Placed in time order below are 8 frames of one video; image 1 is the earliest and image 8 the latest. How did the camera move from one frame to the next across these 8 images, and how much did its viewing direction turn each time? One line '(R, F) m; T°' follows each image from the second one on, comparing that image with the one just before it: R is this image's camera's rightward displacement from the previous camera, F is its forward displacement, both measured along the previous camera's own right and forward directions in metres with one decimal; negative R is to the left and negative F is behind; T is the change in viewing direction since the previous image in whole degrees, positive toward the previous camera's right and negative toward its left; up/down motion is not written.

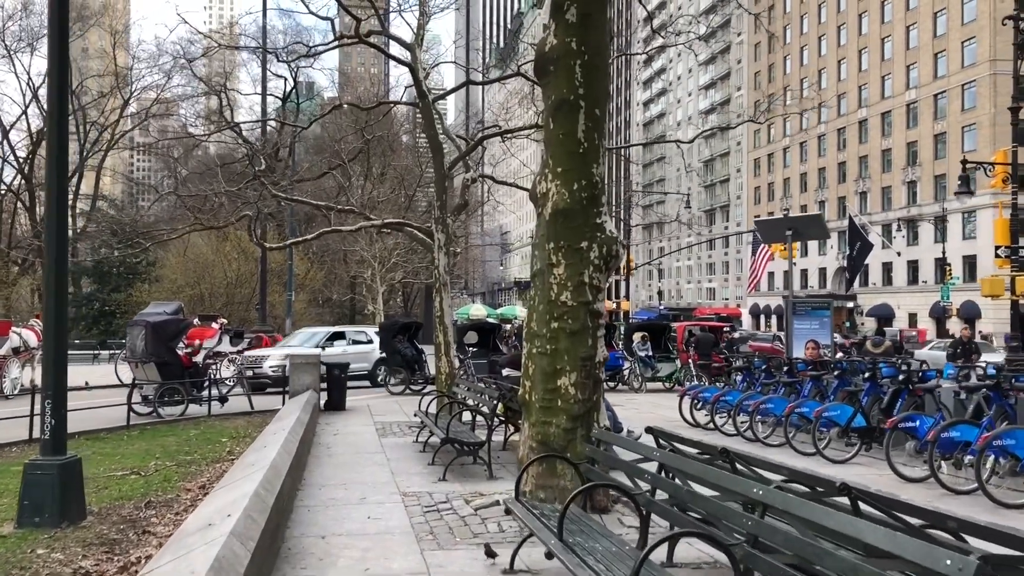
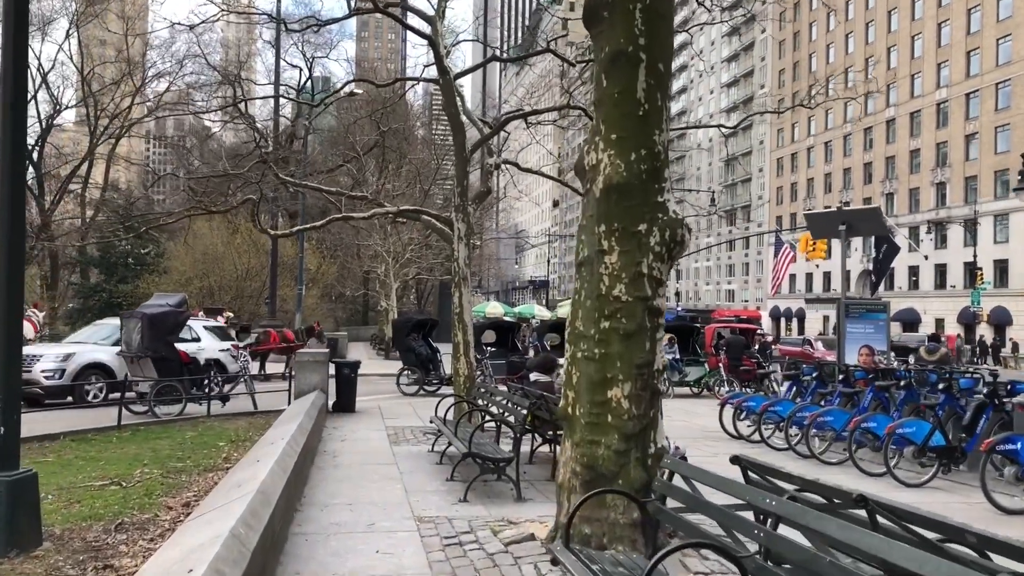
(-0.2, +1.1) m; -1°
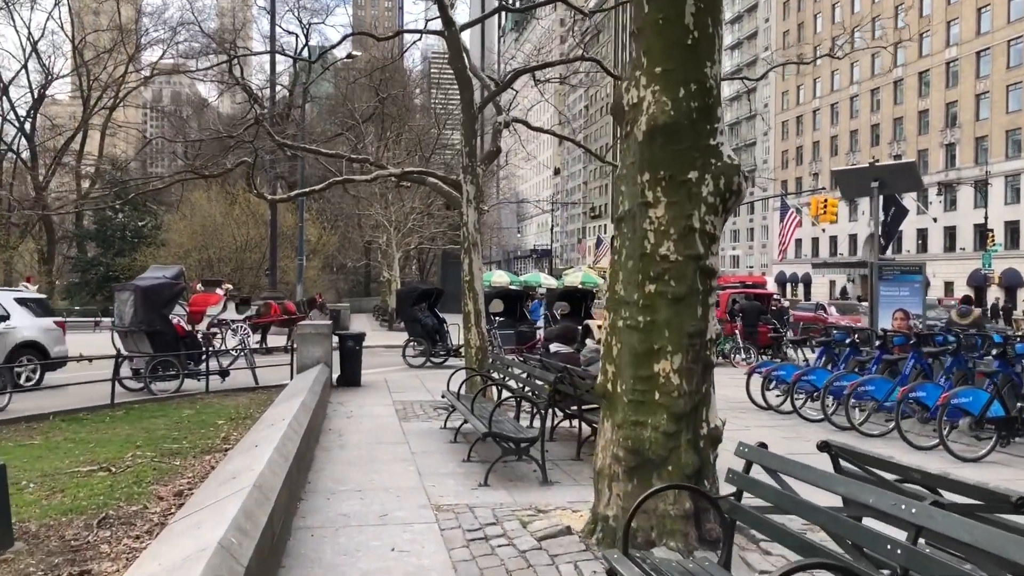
(-0.1, +0.7) m; 0°
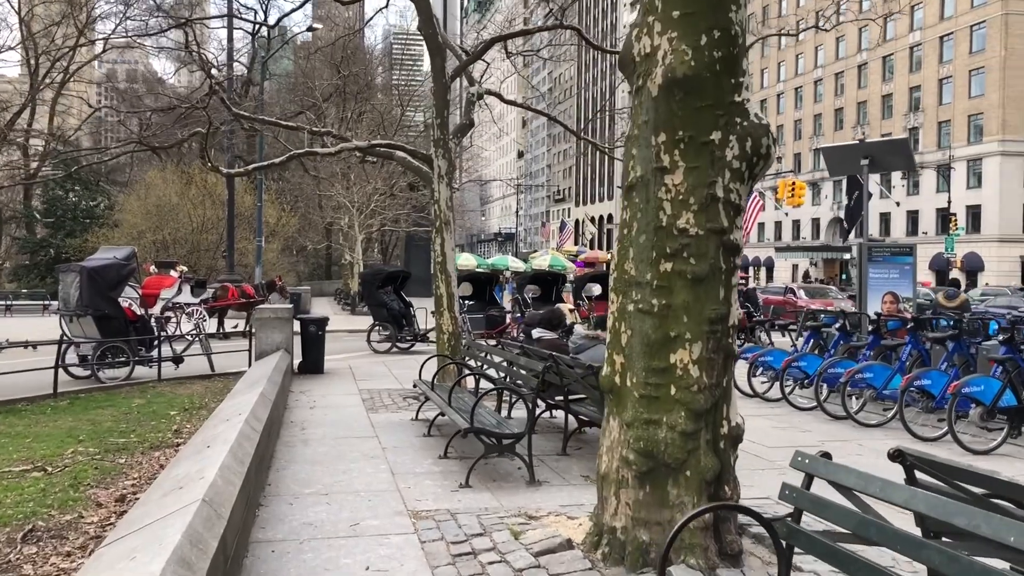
(-0.1, +0.6) m; +2°
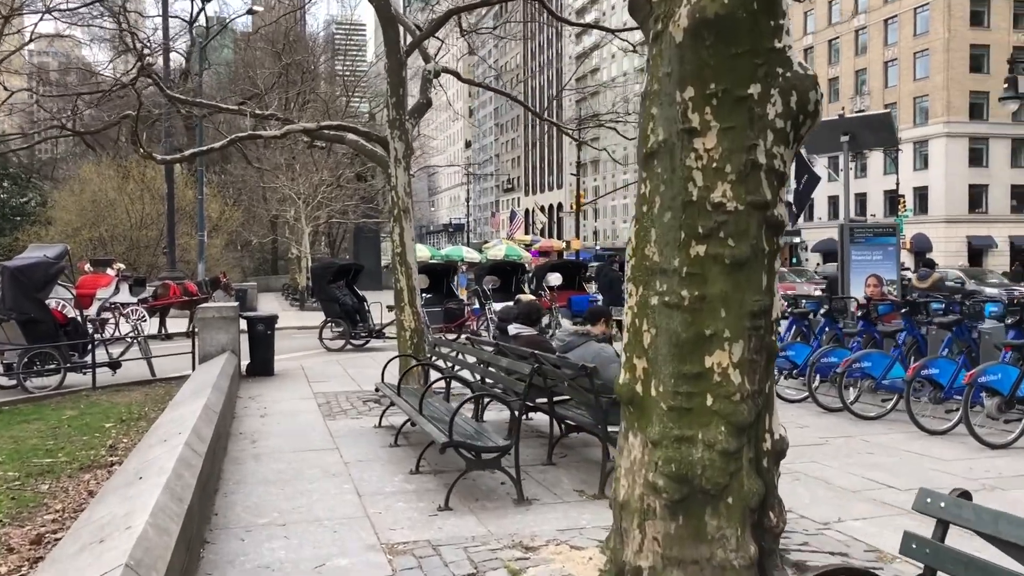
(-0.2, +0.7) m; +3°
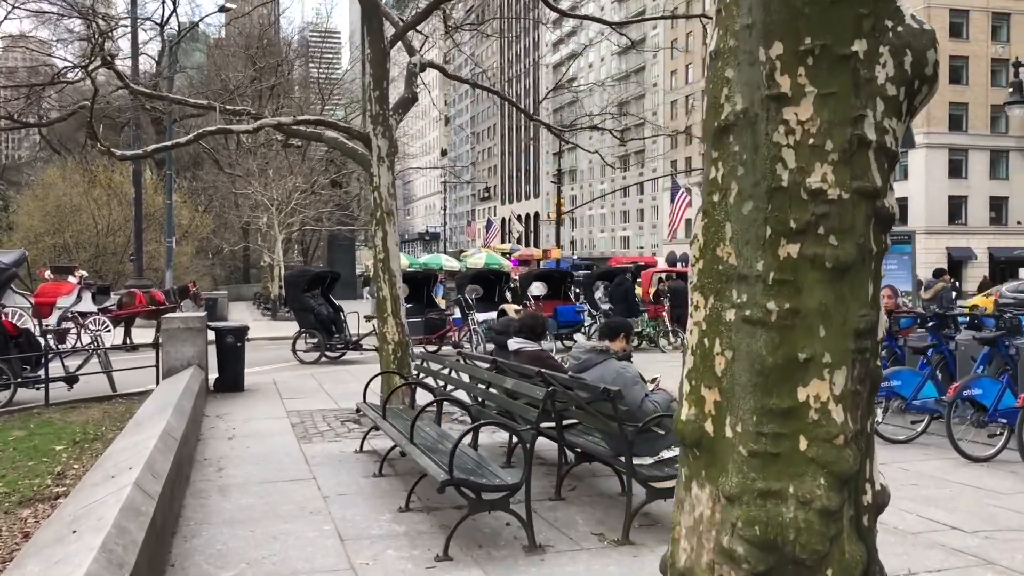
(-0.2, +0.7) m; +2°
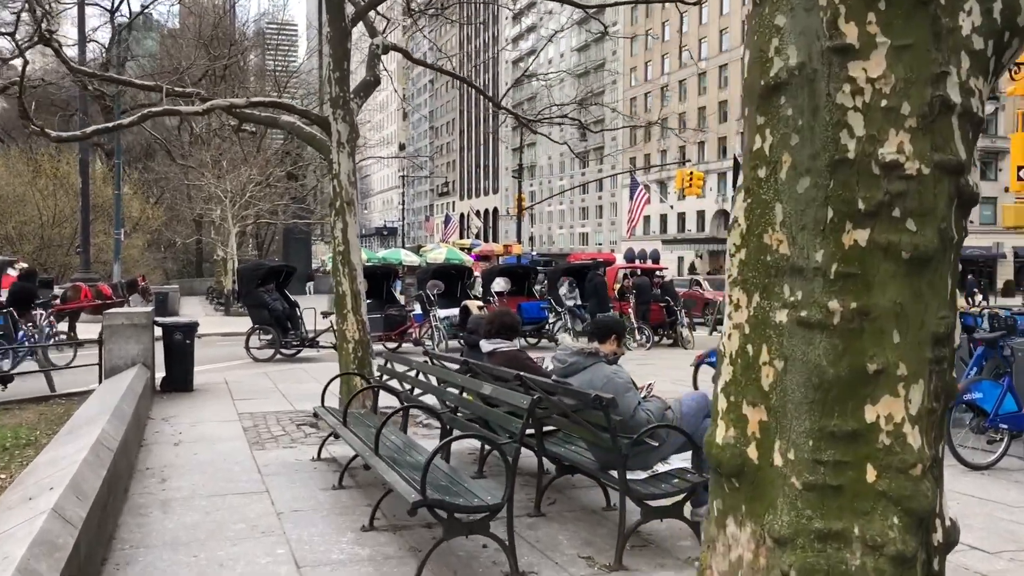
(-0.1, +0.5) m; +3°
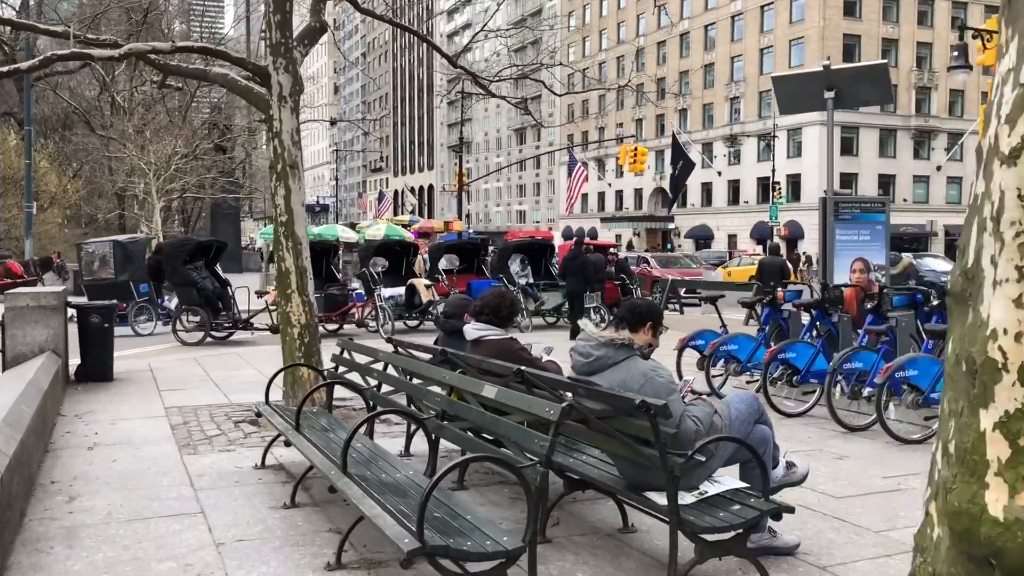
(-0.3, +1.0) m; +4°
